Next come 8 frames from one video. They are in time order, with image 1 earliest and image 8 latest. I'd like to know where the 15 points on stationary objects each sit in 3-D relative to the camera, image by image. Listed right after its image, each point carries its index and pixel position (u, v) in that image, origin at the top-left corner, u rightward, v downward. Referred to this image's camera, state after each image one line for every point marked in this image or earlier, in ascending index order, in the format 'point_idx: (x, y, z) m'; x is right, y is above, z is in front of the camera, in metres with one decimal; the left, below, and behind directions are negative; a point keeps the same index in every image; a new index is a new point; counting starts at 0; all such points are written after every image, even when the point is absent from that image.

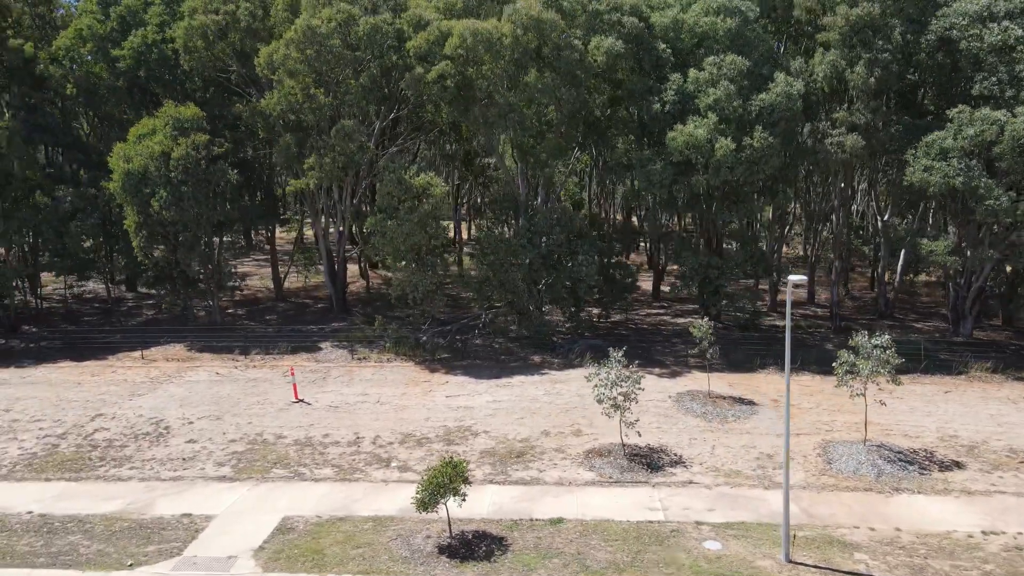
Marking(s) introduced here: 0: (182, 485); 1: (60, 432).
0: (-7.9, -4.7, +16.8) m
1: (-12.7, -4.1, +19.7) m
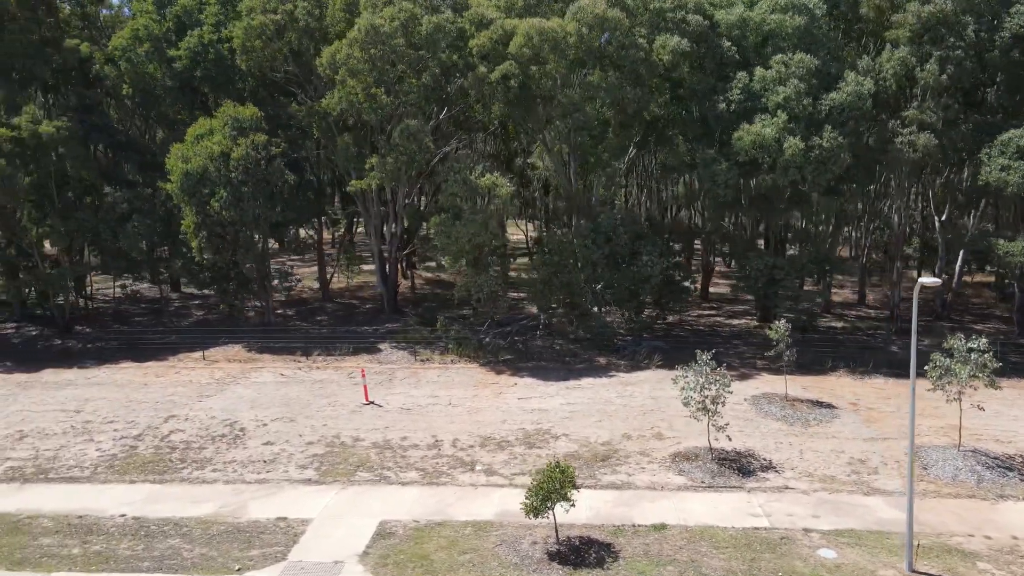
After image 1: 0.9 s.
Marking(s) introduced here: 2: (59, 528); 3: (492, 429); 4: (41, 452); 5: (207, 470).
0: (-5.8, -4.8, +16.7) m
1: (-10.6, -4.1, +19.6) m
2: (-9.7, -5.1, +14.8) m
3: (-0.5, -3.9, +19.2) m
4: (-12.7, -4.4, +18.8) m
5: (-7.7, -4.6, +17.6) m
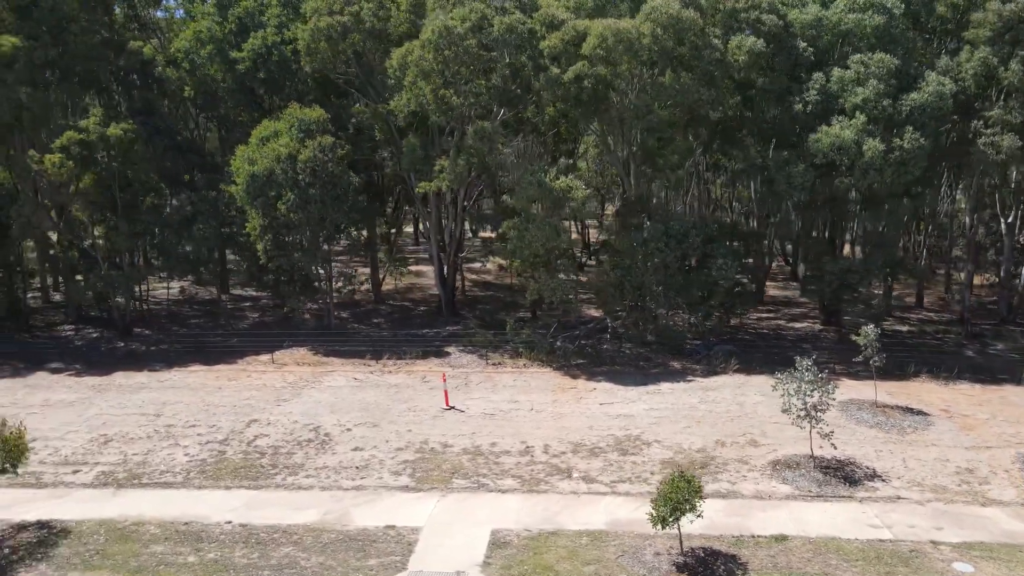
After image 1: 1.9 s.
0: (-3.4, -4.9, +16.5) m
1: (-8.2, -4.2, +19.5) m
2: (-7.3, -5.2, +14.7) m
3: (+1.9, -4.0, +19.0) m
4: (-10.3, -4.6, +18.7) m
5: (-5.3, -4.7, +17.4) m
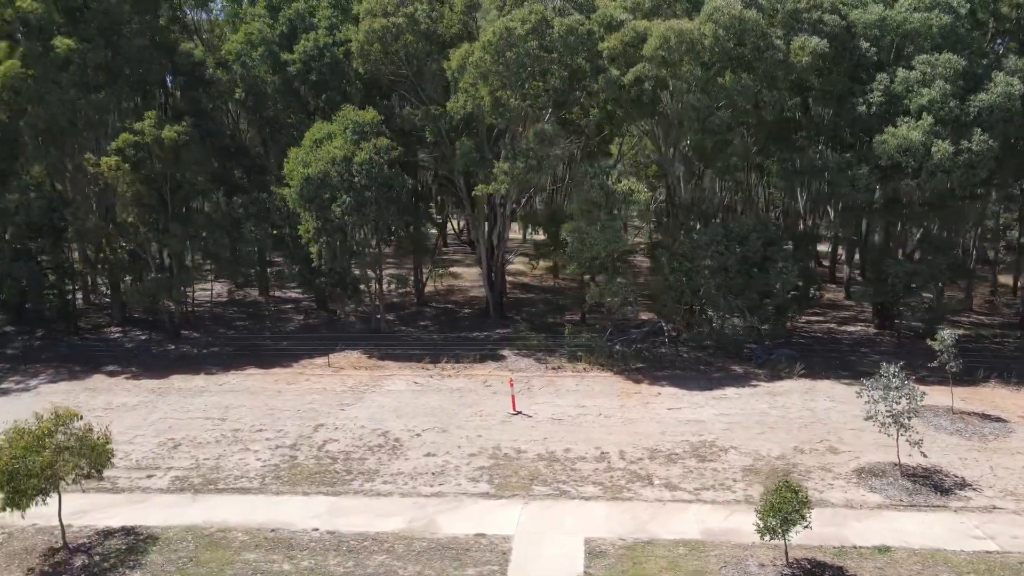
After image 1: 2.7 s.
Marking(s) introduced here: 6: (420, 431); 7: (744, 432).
0: (-1.5, -5.0, +16.3) m
1: (-6.2, -4.3, +19.4) m
2: (-5.4, -5.4, +14.6) m
3: (+3.9, -4.1, +18.8) m
4: (-8.3, -4.7, +18.6) m
5: (-3.3, -4.8, +17.3) m
6: (-2.6, -4.1, +19.8) m
7: (+6.4, -4.0, +19.1) m
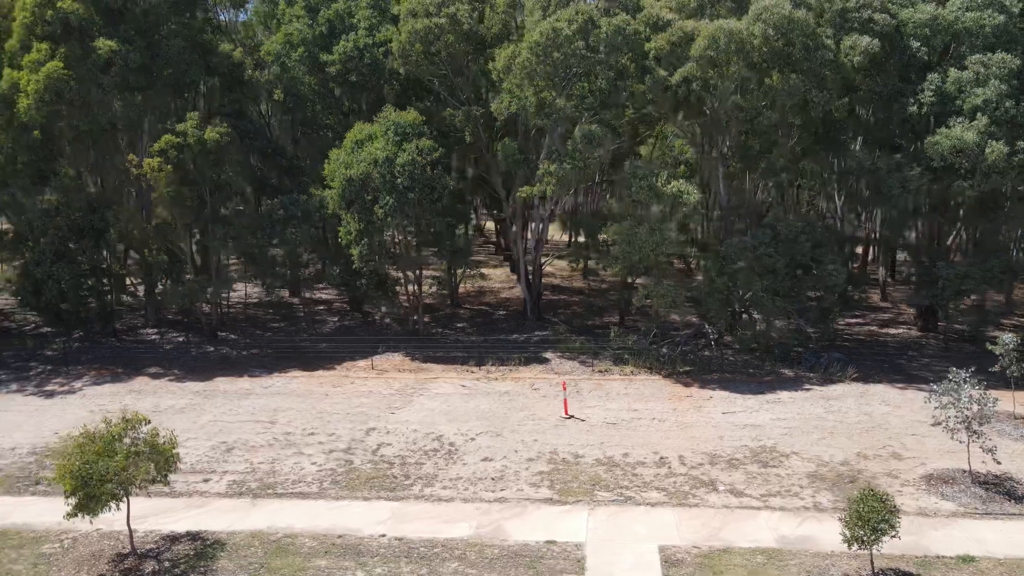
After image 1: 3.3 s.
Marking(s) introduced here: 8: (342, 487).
0: (0.0, -5.1, +16.2) m
1: (-4.6, -4.4, +19.3) m
2: (-3.9, -5.4, +14.5) m
3: (+5.4, -4.2, +18.5) m
4: (-6.8, -4.7, +18.5) m
5: (-1.8, -4.9, +17.1) m
6: (-1.1, -4.1, +19.6) m
7: (+7.9, -4.0, +18.9) m
8: (-4.2, -5.0, +17.3) m
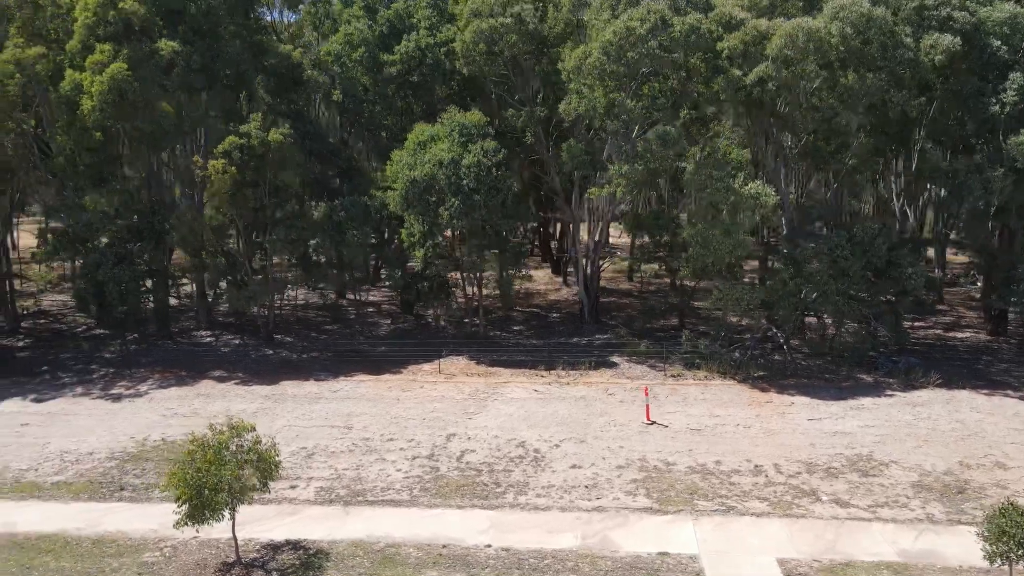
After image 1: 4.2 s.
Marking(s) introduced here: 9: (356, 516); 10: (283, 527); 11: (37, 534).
0: (+2.3, -5.2, +15.8) m
1: (-2.3, -4.5, +19.0) m
2: (-1.6, -5.5, +14.2) m
3: (+7.7, -4.3, +18.1) m
4: (-4.5, -4.8, +18.3) m
5: (+0.5, -5.0, +16.8) m
6: (+1.3, -4.3, +19.3) m
7: (+10.2, -4.2, +18.4) m
8: (-1.9, -5.1, +17.0) m
9: (-3.6, -5.3, +16.1) m
10: (-5.2, -5.4, +15.6) m
11: (-10.7, -5.5, +15.7) m
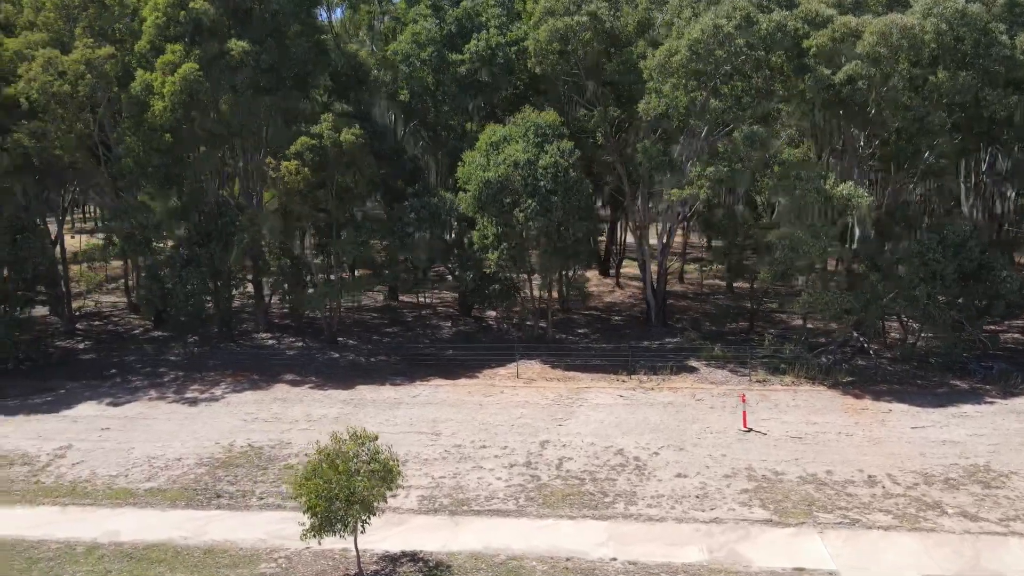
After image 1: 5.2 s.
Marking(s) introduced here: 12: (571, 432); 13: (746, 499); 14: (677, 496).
0: (+4.9, -5.3, +15.3) m
1: (+0.3, -4.6, +18.5) m
2: (+0.9, -5.6, +13.7) m
3: (+10.3, -4.5, +17.6) m
4: (-1.9, -4.9, +17.9) m
5: (+3.1, -5.1, +16.4) m
6: (+3.9, -4.4, +18.8) m
7: (+12.8, -4.3, +17.8) m
8: (+0.7, -5.2, +16.6) m
9: (-1.0, -5.4, +15.7) m
10: (-2.6, -5.5, +15.3) m
11: (-8.1, -5.6, +15.4) m
12: (+1.7, -4.1, +19.9) m
13: (+5.5, -5.0, +16.5) m
14: (+3.9, -5.0, +16.7) m
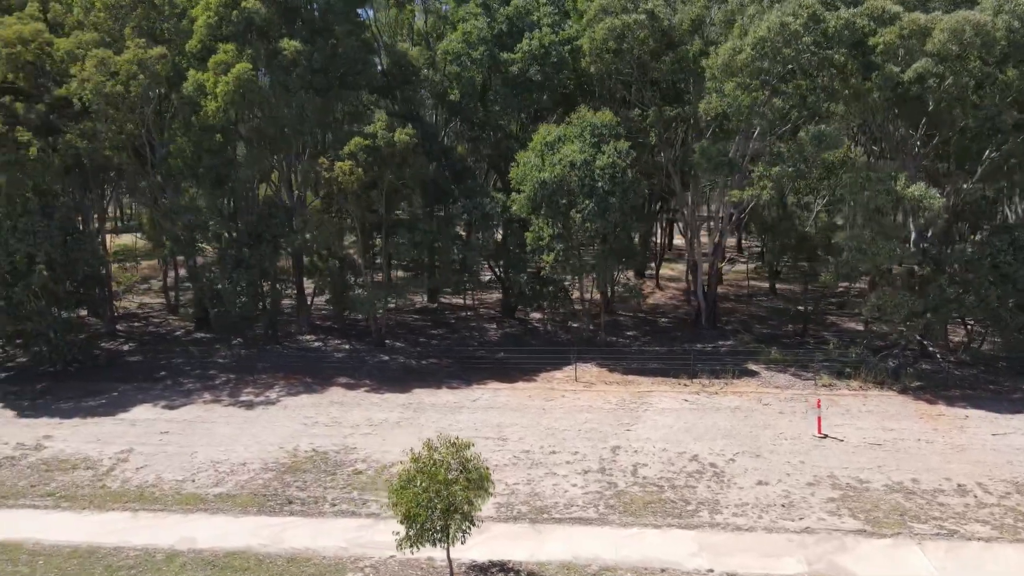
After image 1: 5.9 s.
0: (+6.8, -5.4, +14.9) m
1: (+2.2, -4.7, +18.2) m
2: (+2.8, -5.7, +13.4) m
3: (+12.2, -4.5, +17.1) m
4: (0.0, -5.0, +17.5) m
5: (+5.0, -5.2, +16.0) m
6: (+5.8, -4.4, +18.4) m
7: (+14.7, -4.4, +17.3) m
8: (+2.5, -5.2, +16.2) m
9: (+0.8, -5.5, +15.4) m
10: (-0.7, -5.5, +14.9) m
11: (-6.3, -5.7, +15.1) m
12: (+3.6, -4.2, +19.6) m
13: (+7.4, -5.1, +16.1) m
14: (+5.8, -5.1, +16.3) m
